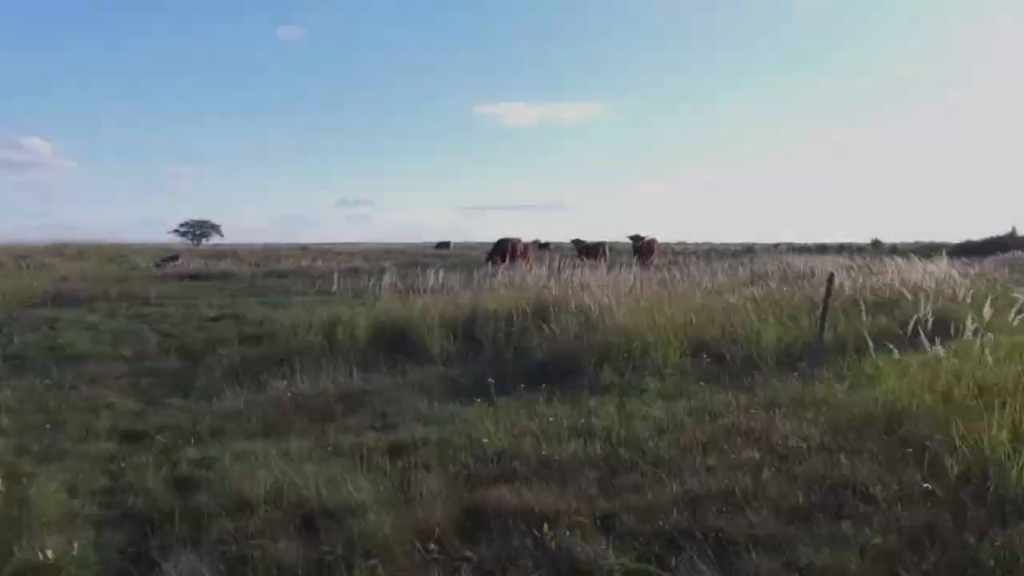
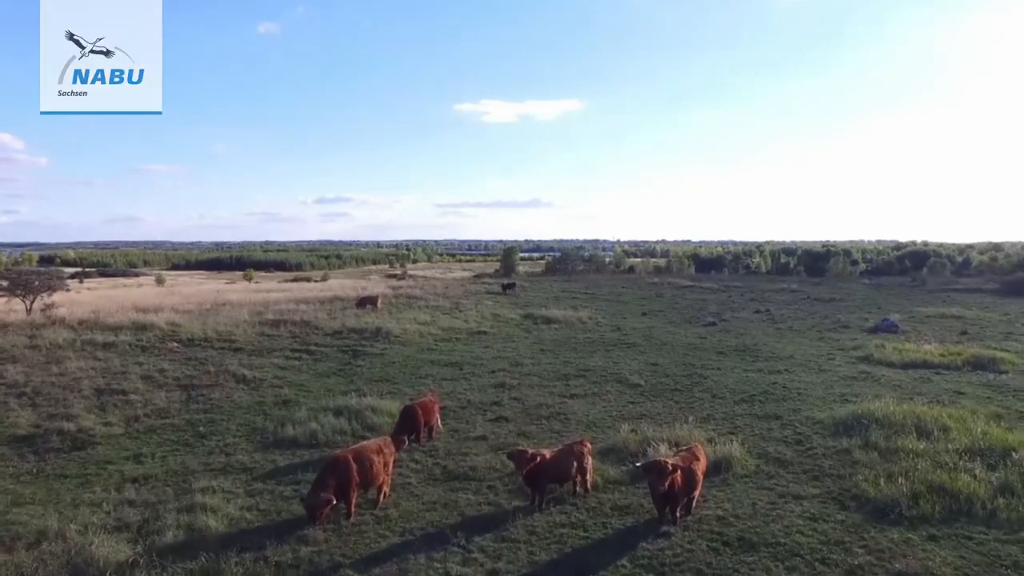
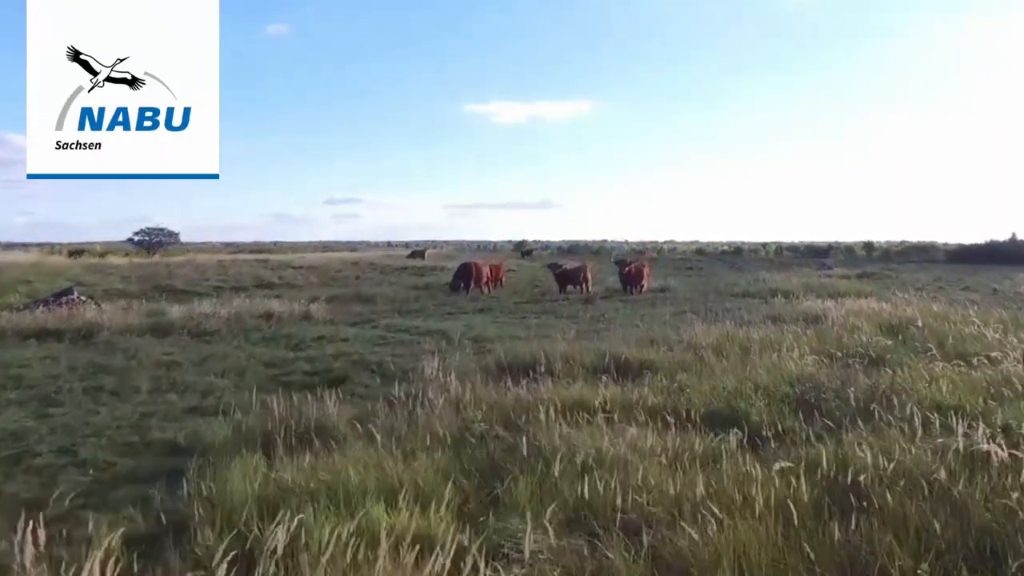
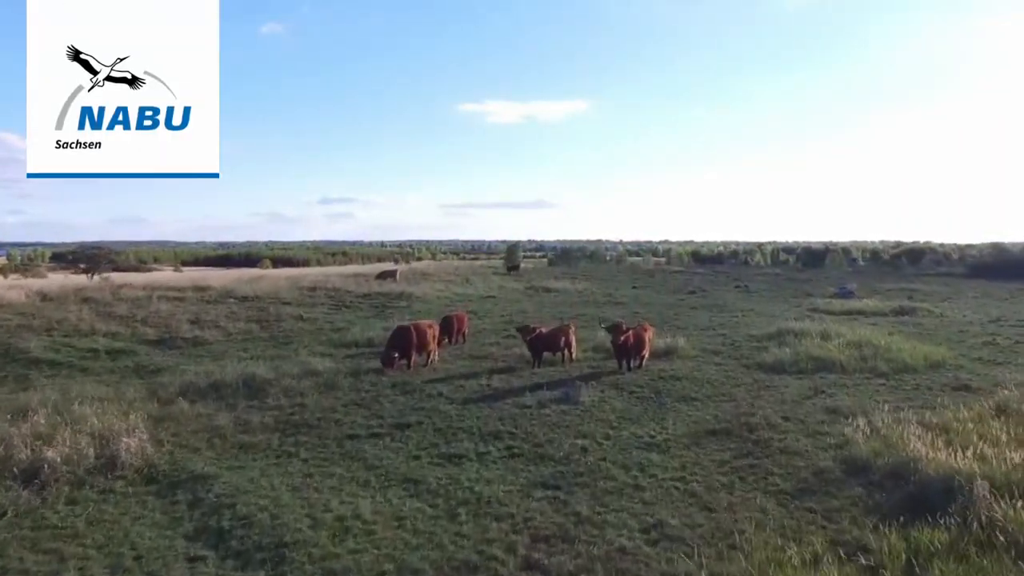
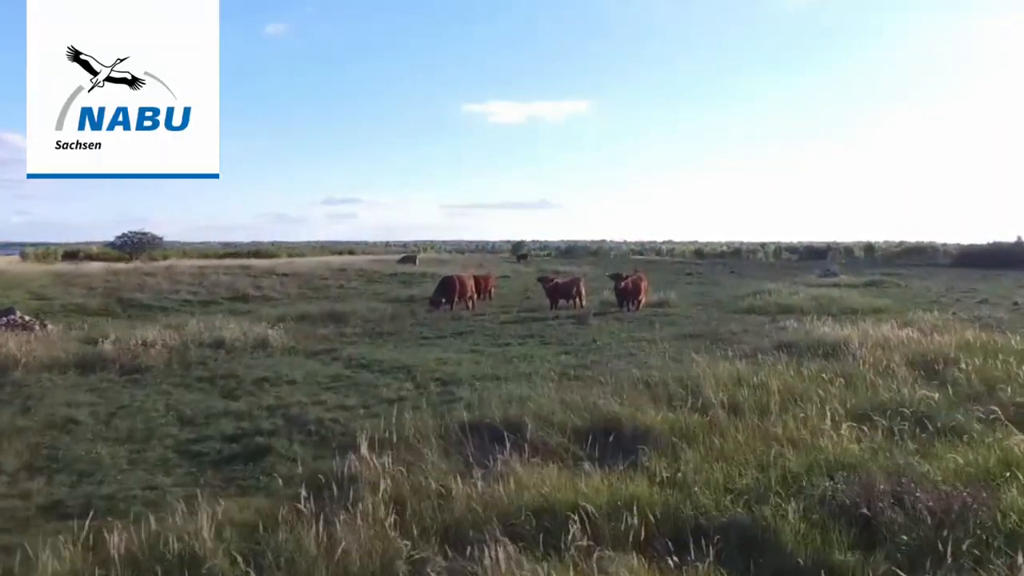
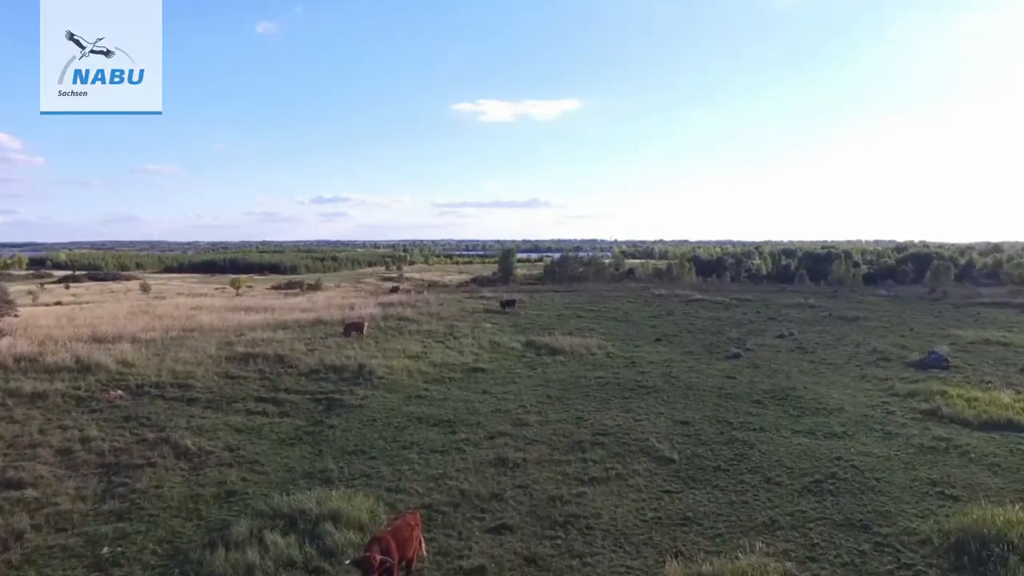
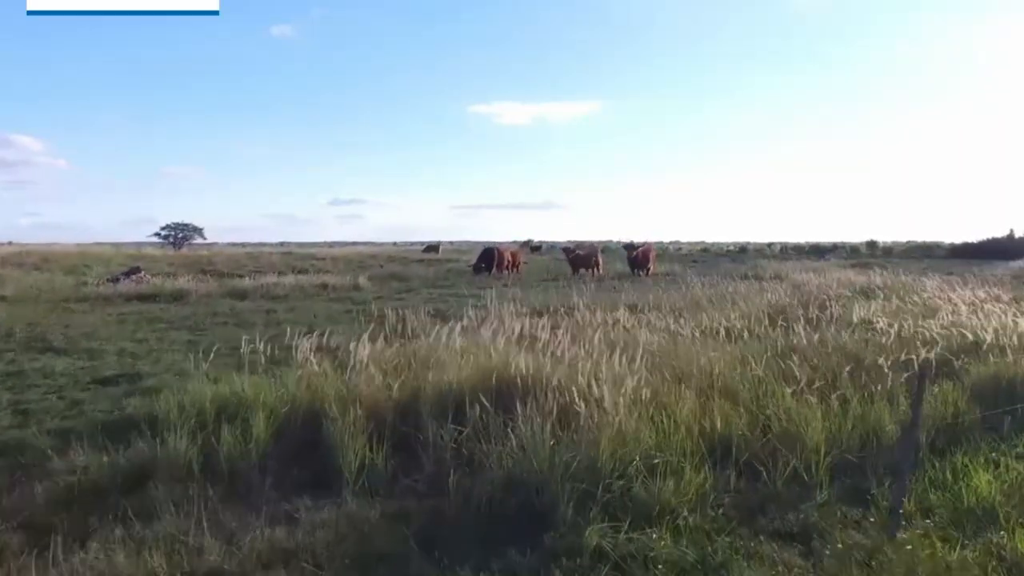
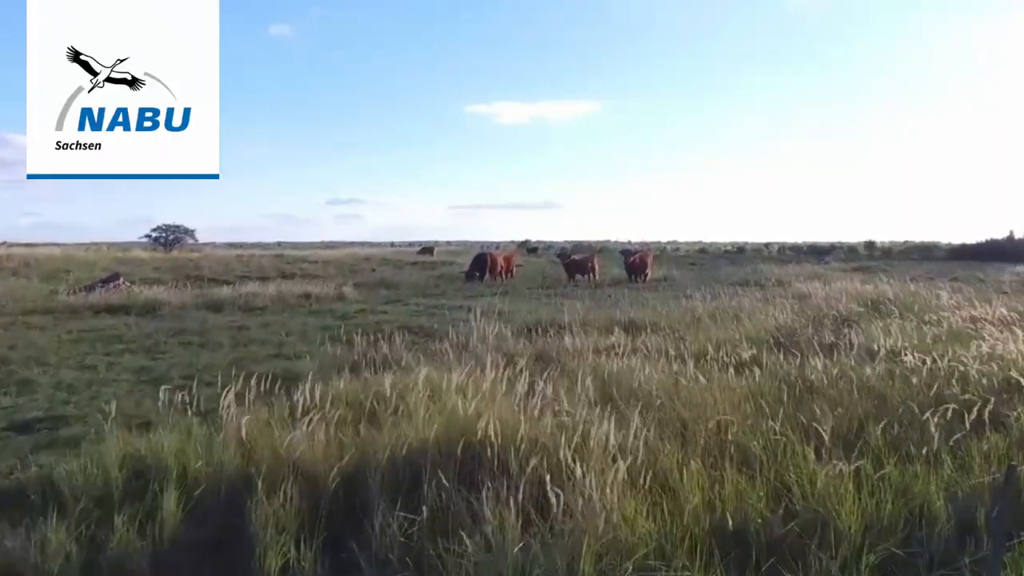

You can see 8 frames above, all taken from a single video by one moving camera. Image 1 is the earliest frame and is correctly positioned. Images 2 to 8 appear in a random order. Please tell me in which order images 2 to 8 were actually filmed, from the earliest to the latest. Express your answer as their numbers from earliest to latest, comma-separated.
7, 8, 3, 5, 4, 2, 6
